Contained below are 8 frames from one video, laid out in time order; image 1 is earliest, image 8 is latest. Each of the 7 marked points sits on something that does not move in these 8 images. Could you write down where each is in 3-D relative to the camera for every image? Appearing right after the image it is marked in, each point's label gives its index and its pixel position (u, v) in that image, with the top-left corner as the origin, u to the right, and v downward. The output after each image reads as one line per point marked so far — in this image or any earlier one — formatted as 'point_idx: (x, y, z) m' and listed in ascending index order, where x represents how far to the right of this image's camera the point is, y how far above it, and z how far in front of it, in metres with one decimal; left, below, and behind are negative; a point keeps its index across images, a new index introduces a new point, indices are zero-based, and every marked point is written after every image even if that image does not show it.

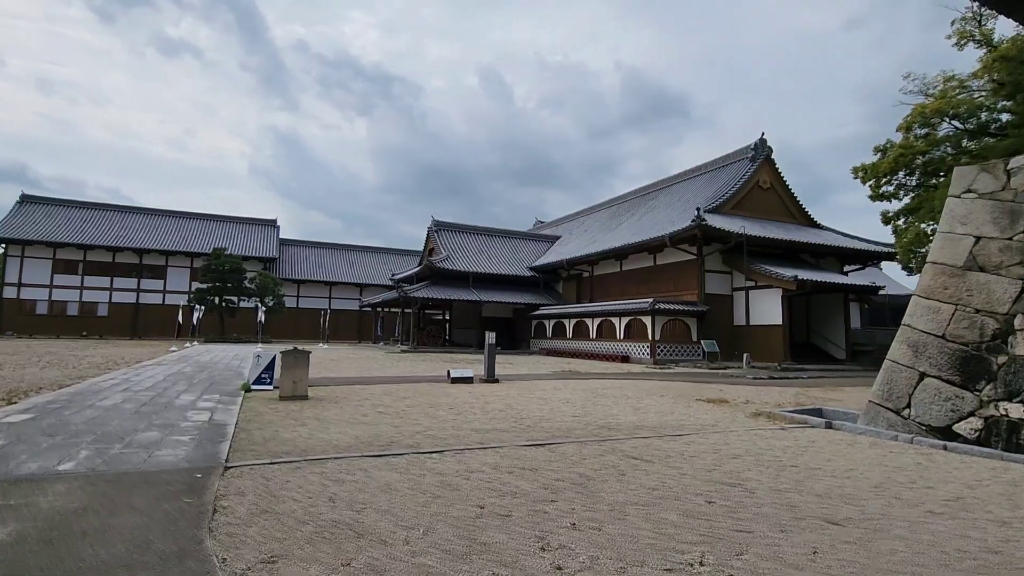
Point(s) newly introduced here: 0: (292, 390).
0: (-3.1, -1.4, +7.6) m
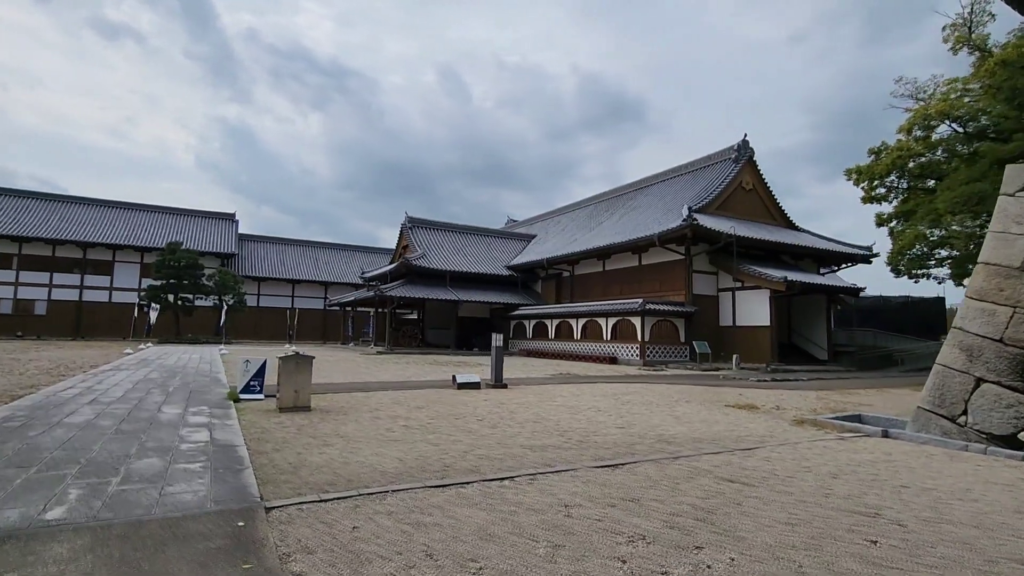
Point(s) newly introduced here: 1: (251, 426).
0: (-2.7, -1.4, +6.7) m
1: (-2.7, -1.4, +5.6) m
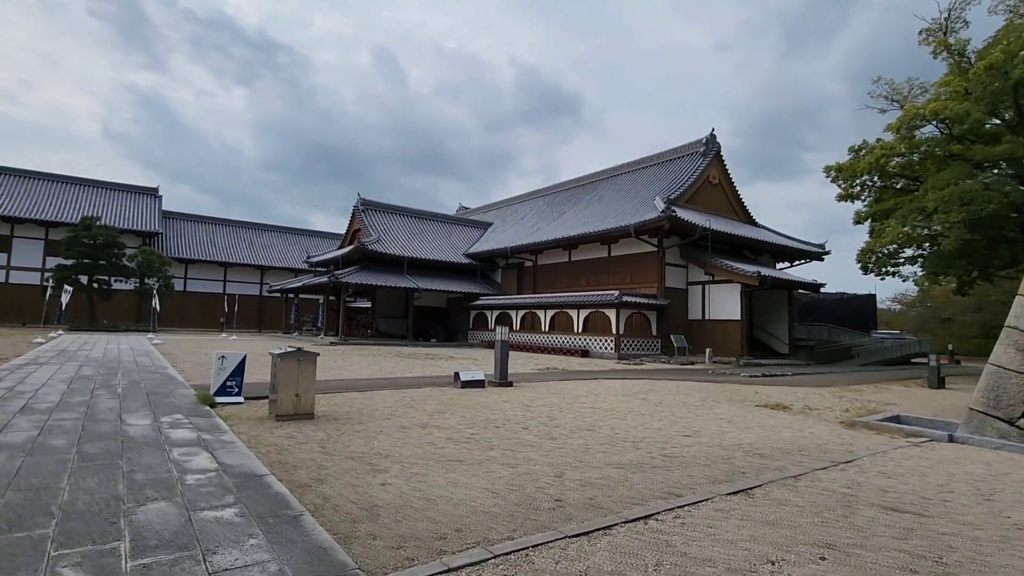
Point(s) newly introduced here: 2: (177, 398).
0: (-2.2, -1.2, +5.6) m
1: (-2.1, -1.3, +4.5) m
2: (-4.0, -1.3, +6.5) m
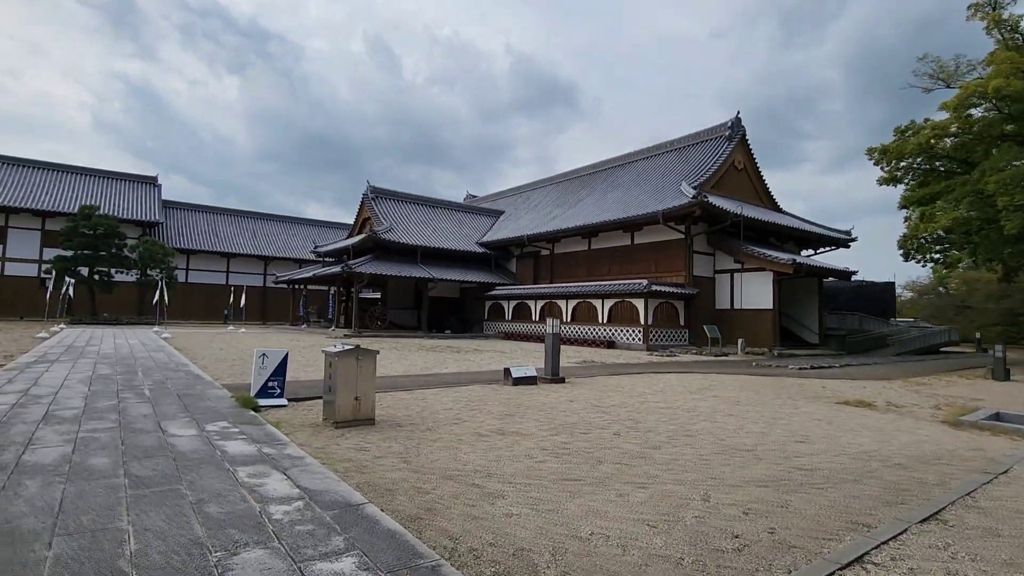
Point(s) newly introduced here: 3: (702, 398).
0: (-1.4, -1.1, +4.9) m
1: (-1.3, -1.2, +3.8) m
2: (-3.2, -1.2, +5.9) m
3: (+2.4, -1.4, +6.9) m
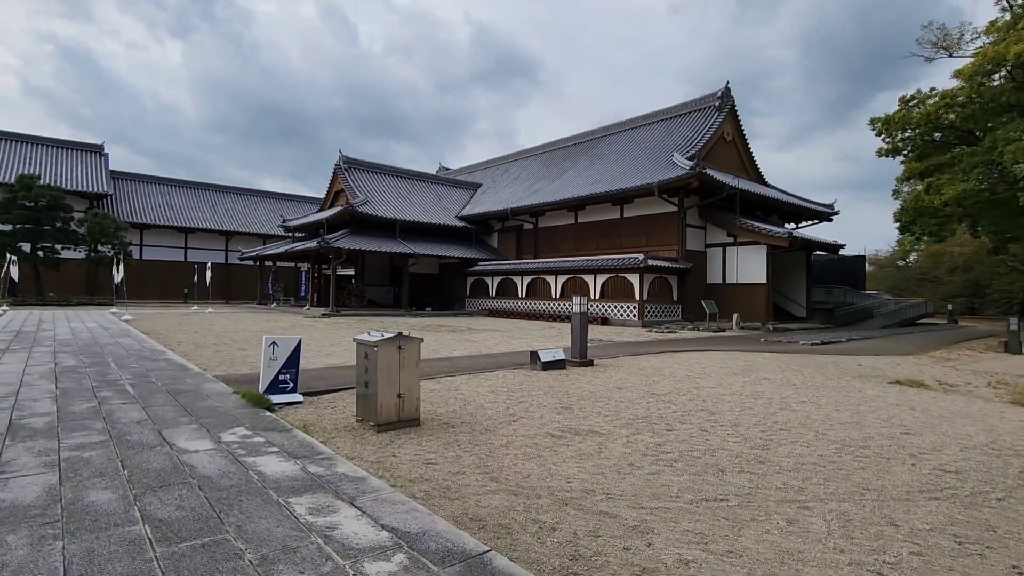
0: (-0.9, -0.9, +4.1) m
1: (-0.7, -1.1, +3.1) m
2: (-2.7, -1.0, +5.0) m
3: (+2.8, -1.1, +6.3) m
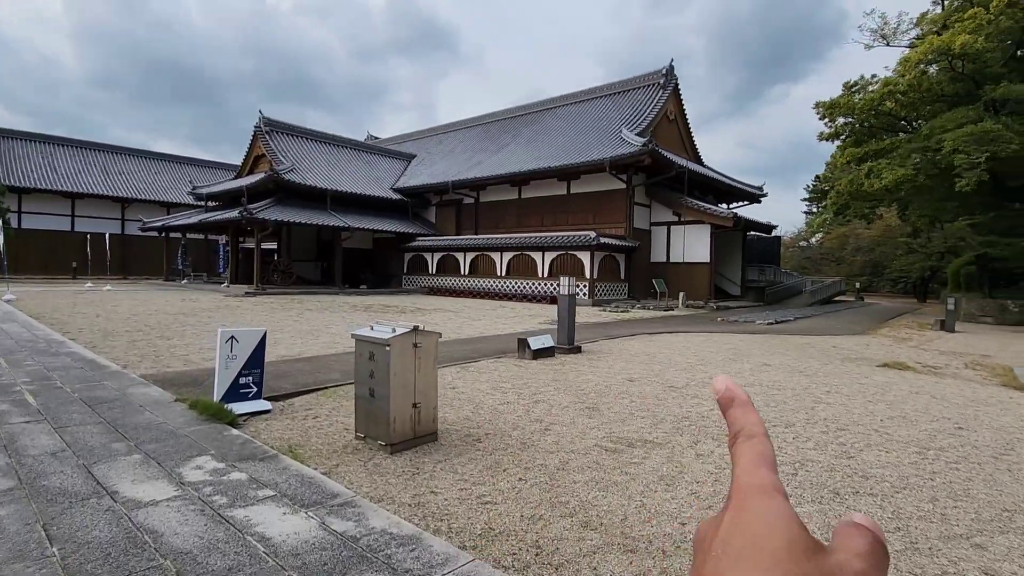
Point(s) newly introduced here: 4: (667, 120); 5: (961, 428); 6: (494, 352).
0: (-0.6, -0.8, +3.3) m
1: (-0.2, -1.0, +2.3) m
2: (-2.5, -0.9, +3.8) m
3: (+2.7, -0.9, +6.0) m
4: (+5.7, +6.2, +19.9) m
5: (+3.3, -1.0, +4.0) m
6: (-0.2, -0.8, +6.5) m
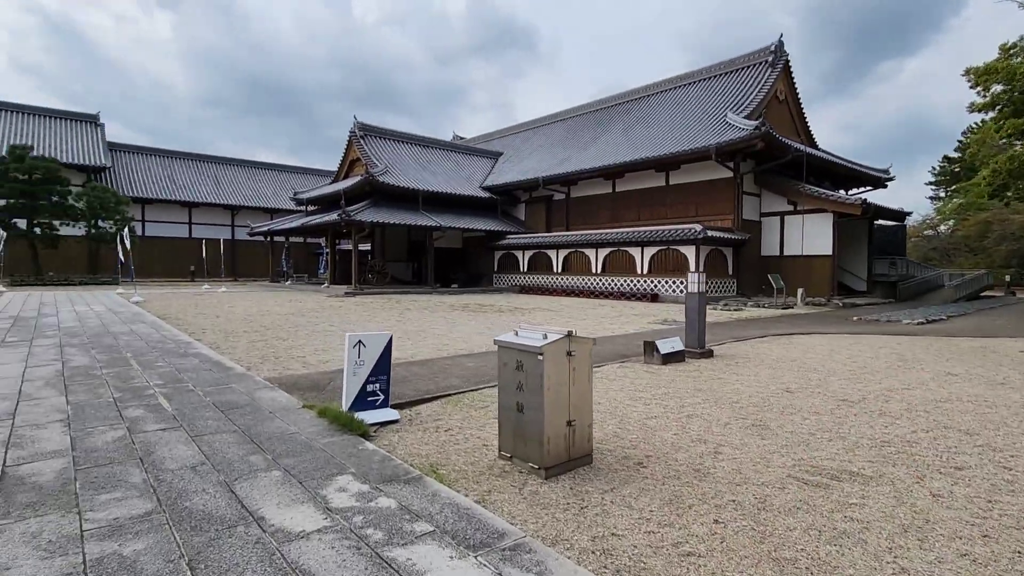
0: (+0.3, -0.8, +2.8) m
1: (+0.5, -1.0, +1.8) m
2: (-1.5, -0.9, +3.7) m
3: (+4.0, -0.8, +5.0) m
4: (+8.8, +6.3, +18.3) m
5: (+4.3, -1.0, +3.0) m
6: (+1.1, -0.7, +6.0) m
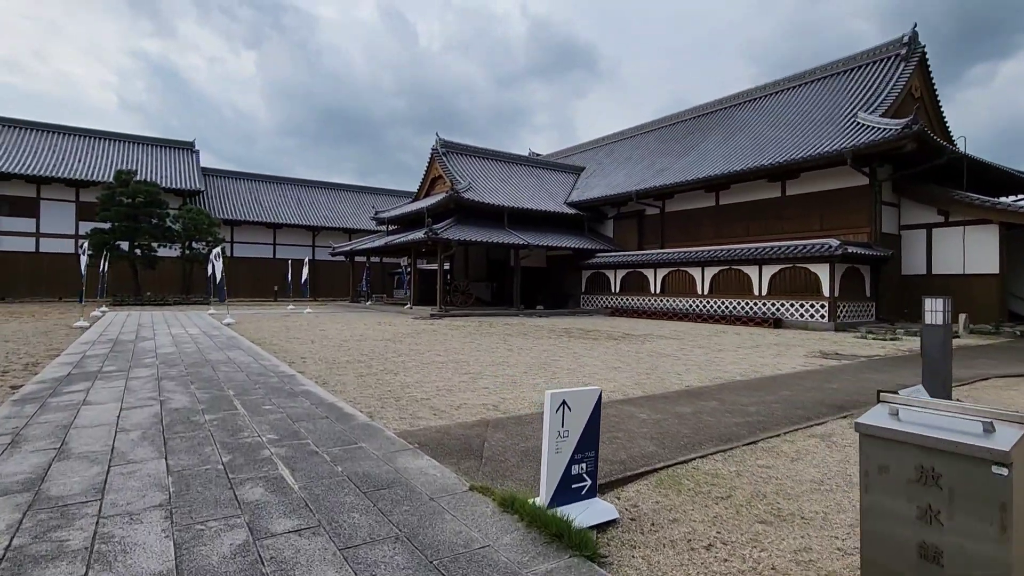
0: (+1.5, -1.0, +1.5) m
1: (+1.5, -1.1, +0.4) m
2: (-0.2, -1.0, +2.5) m
3: (+5.4, -1.1, +3.3) m
4: (+11.7, +5.6, +16.2) m
5: (+5.4, -1.1, +1.2) m
6: (+2.7, -1.0, +4.5) m
